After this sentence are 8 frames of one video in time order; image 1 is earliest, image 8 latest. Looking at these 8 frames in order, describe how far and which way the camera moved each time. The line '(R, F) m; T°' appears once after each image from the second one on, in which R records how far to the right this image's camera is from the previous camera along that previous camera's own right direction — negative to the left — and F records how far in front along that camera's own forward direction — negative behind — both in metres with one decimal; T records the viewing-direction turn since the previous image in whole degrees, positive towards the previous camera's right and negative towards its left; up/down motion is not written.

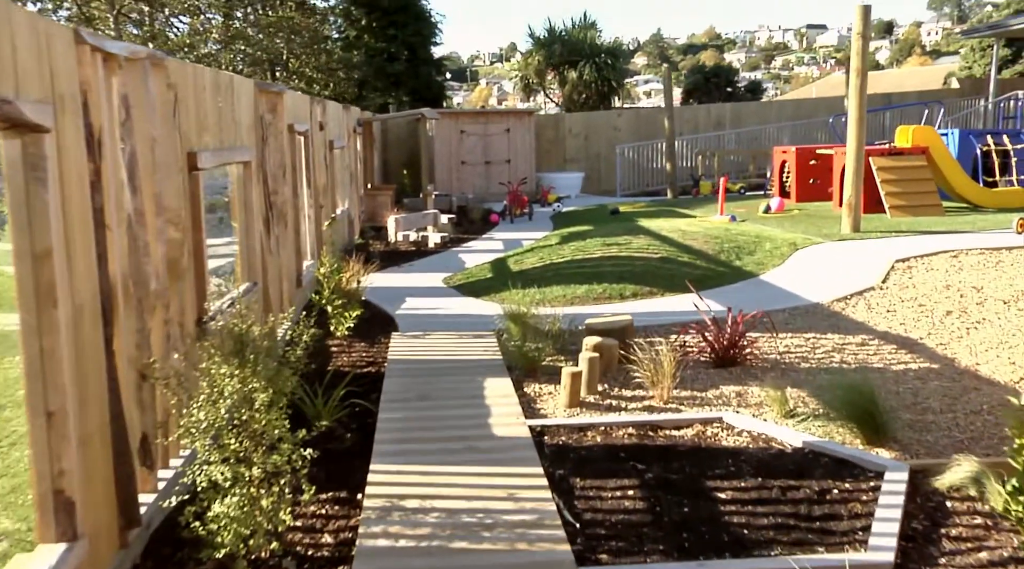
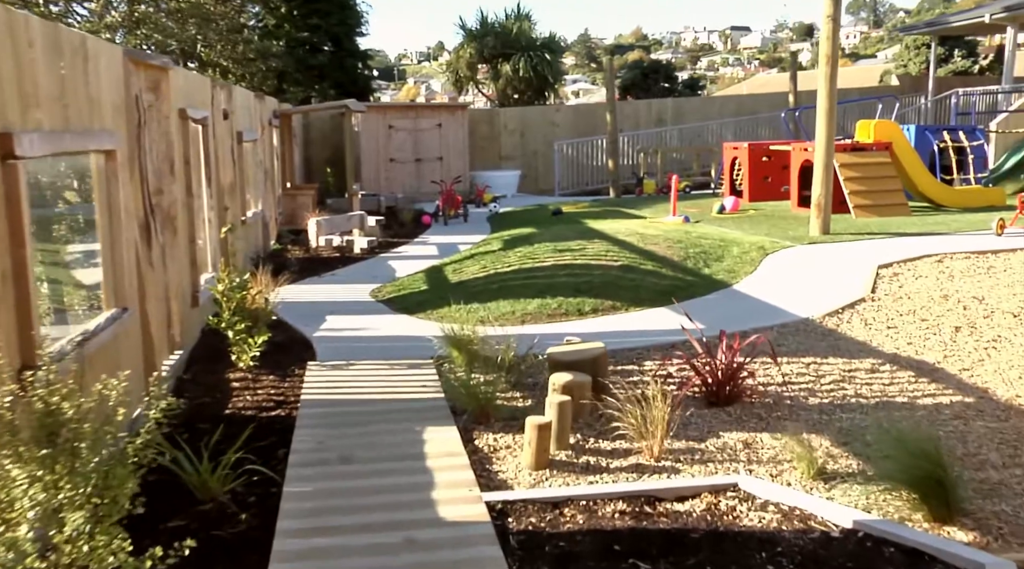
(-0.1, +1.2) m; +4°
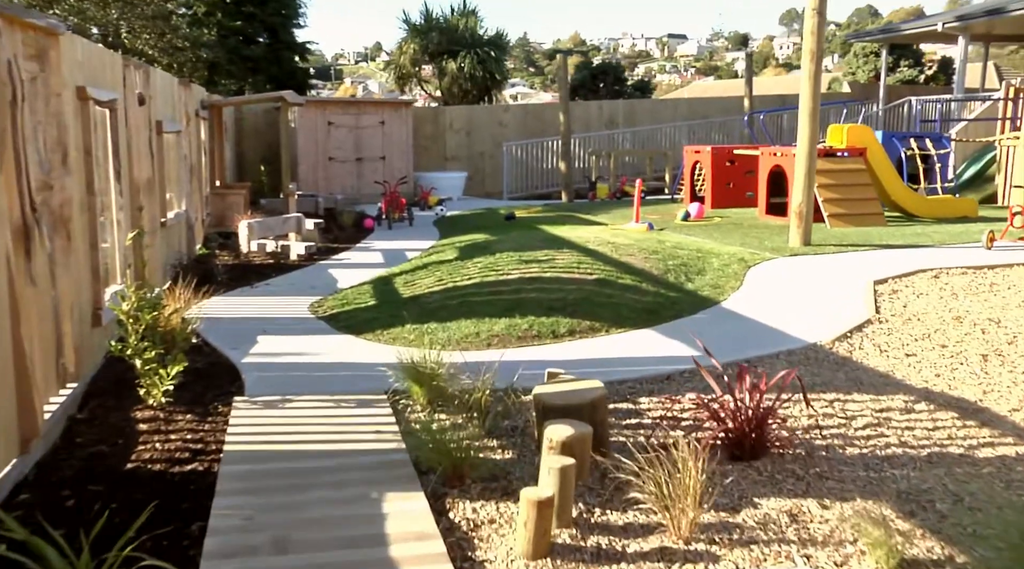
(-0.2, +0.9) m; +4°
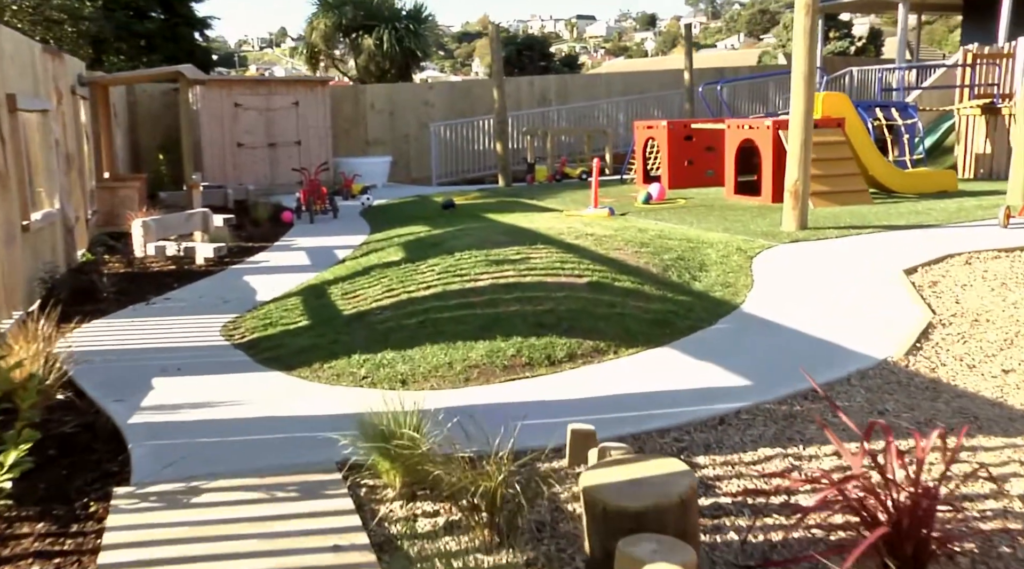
(-0.3, +1.4) m; +5°
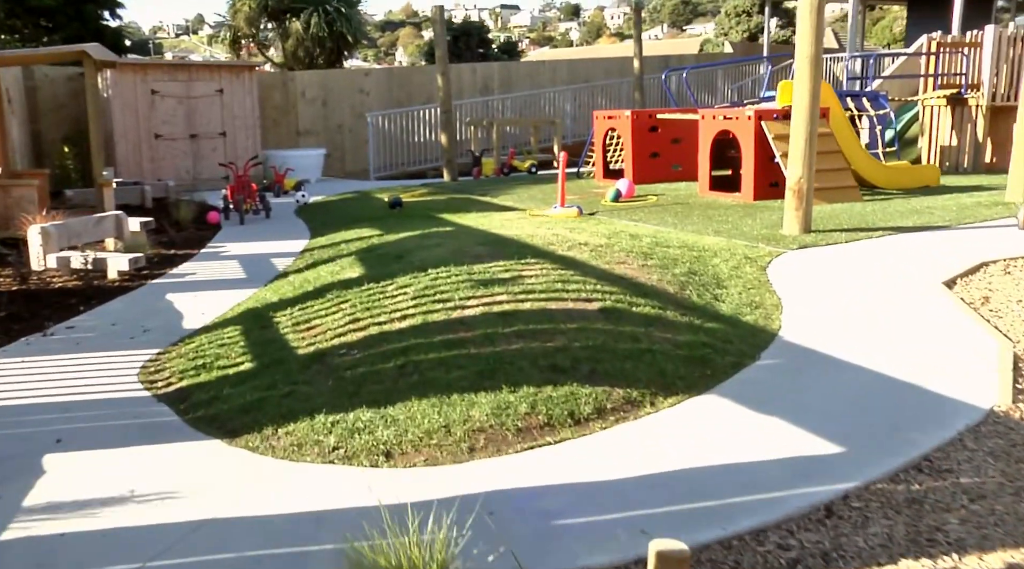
(-0.3, +1.0) m; +5°
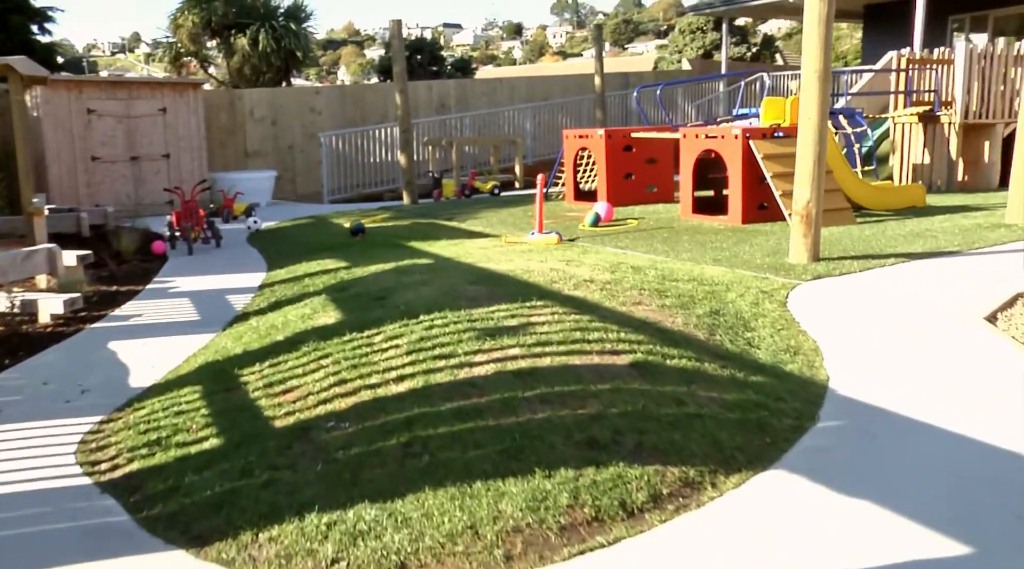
(-0.3, +0.7) m; +3°
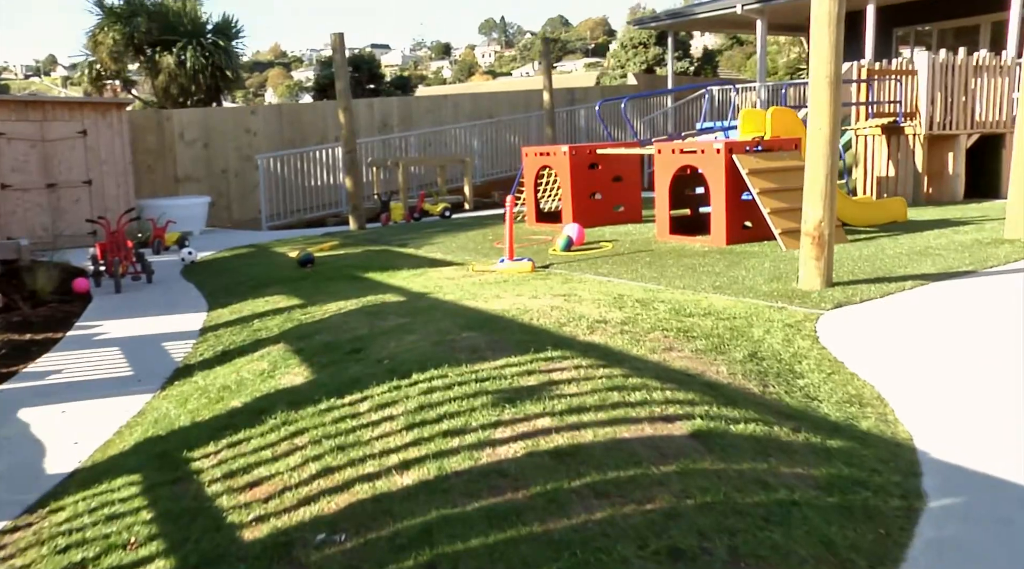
(-0.3, +0.8) m; +4°
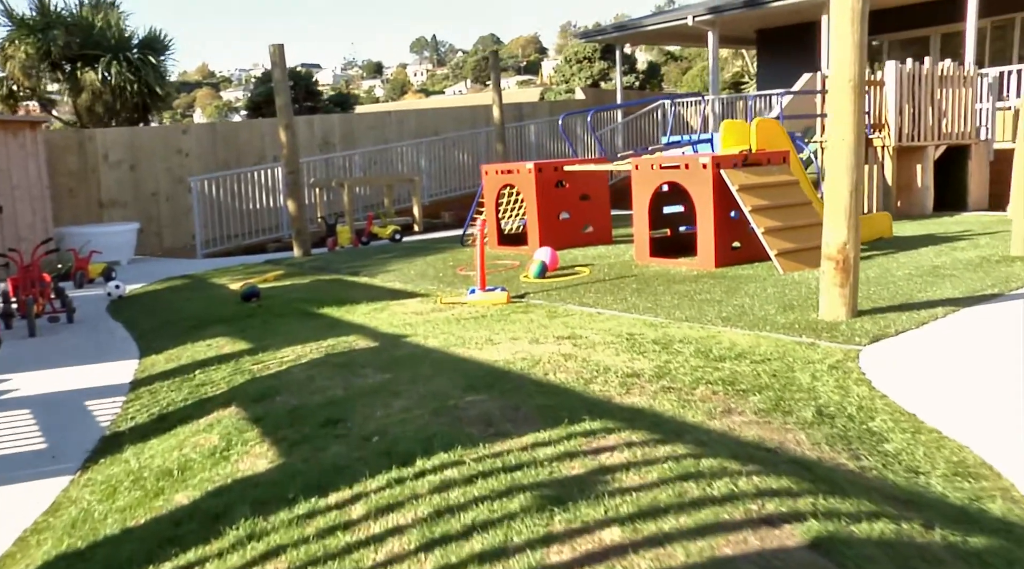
(-0.3, +0.8) m; +4°
